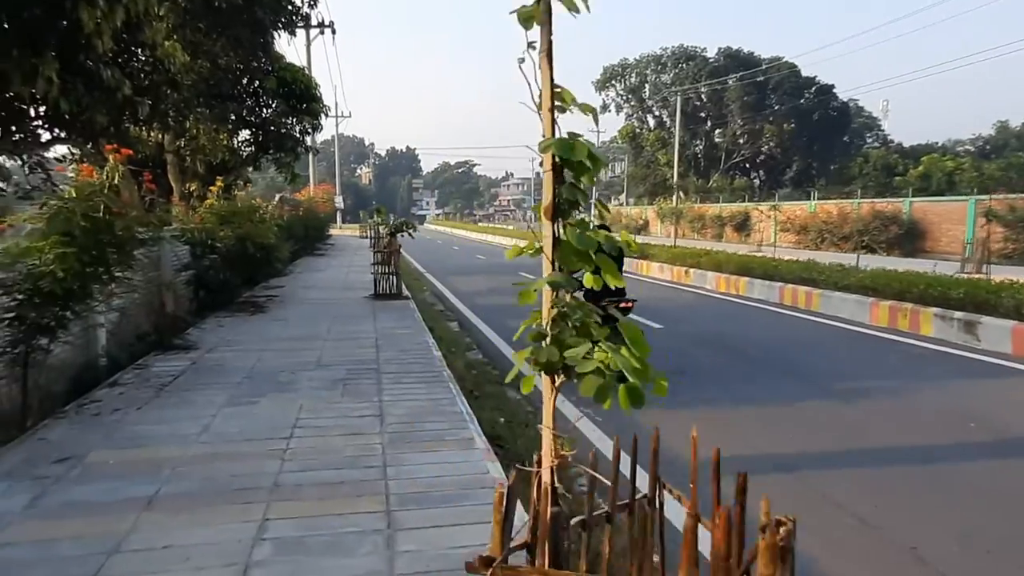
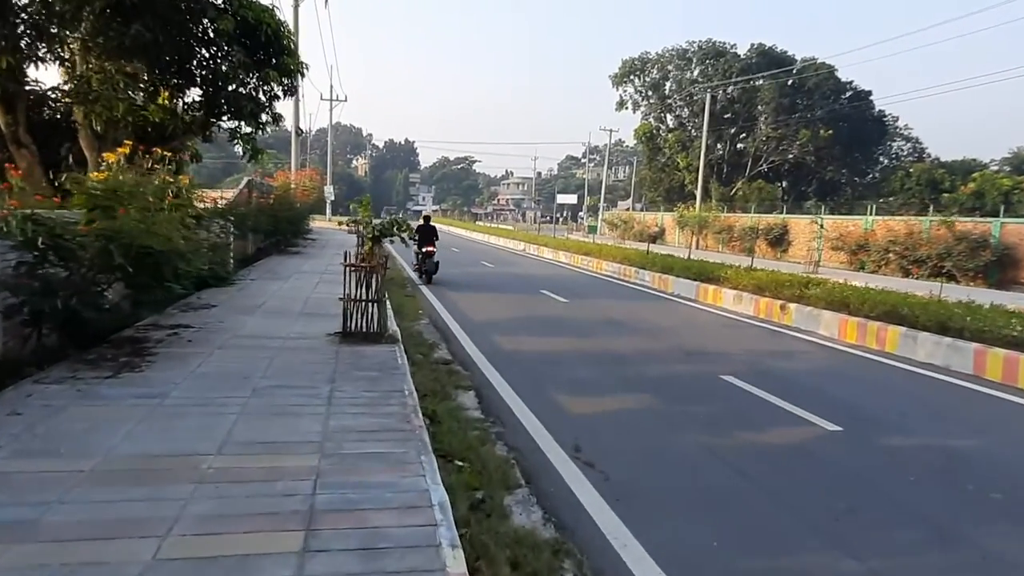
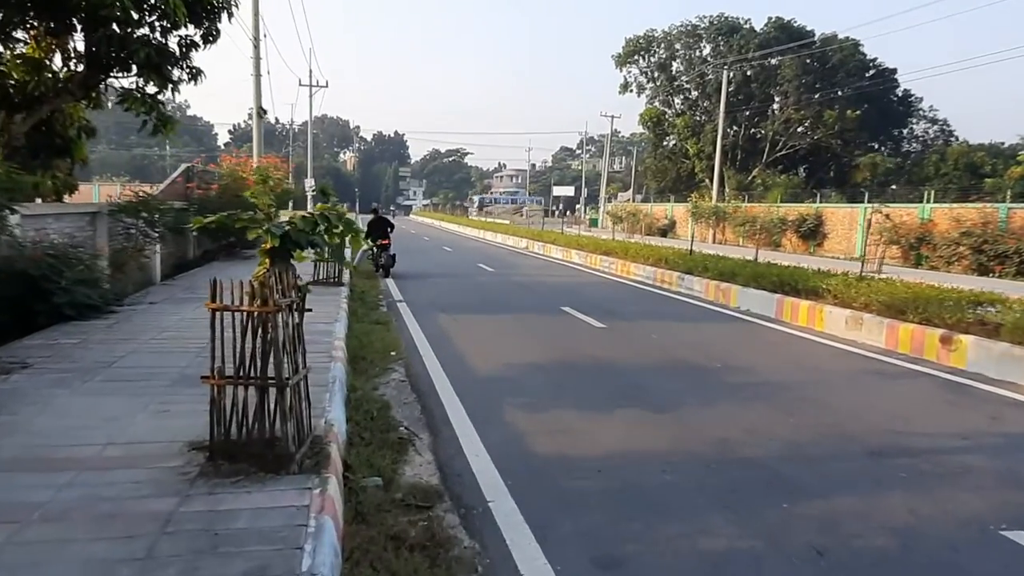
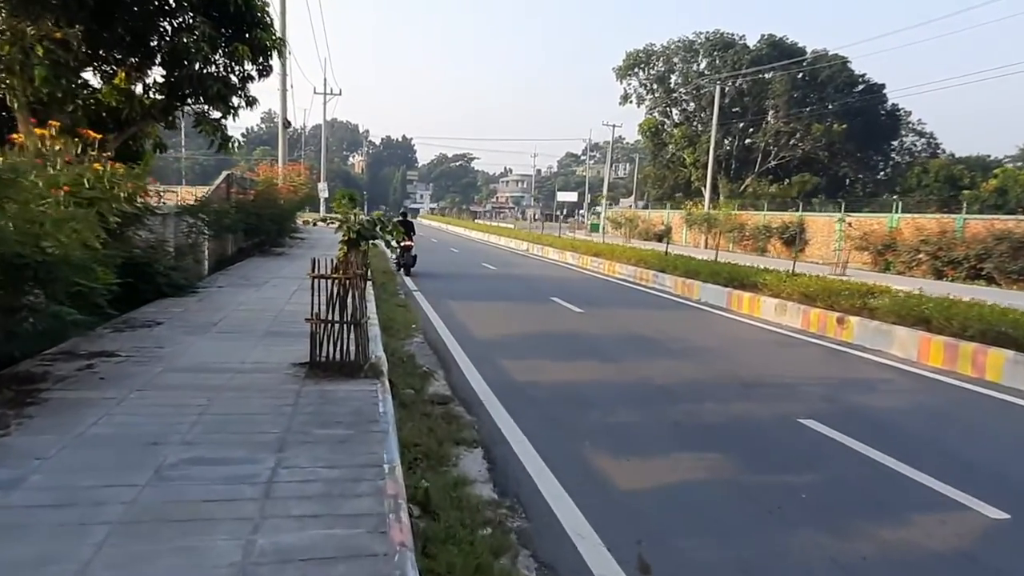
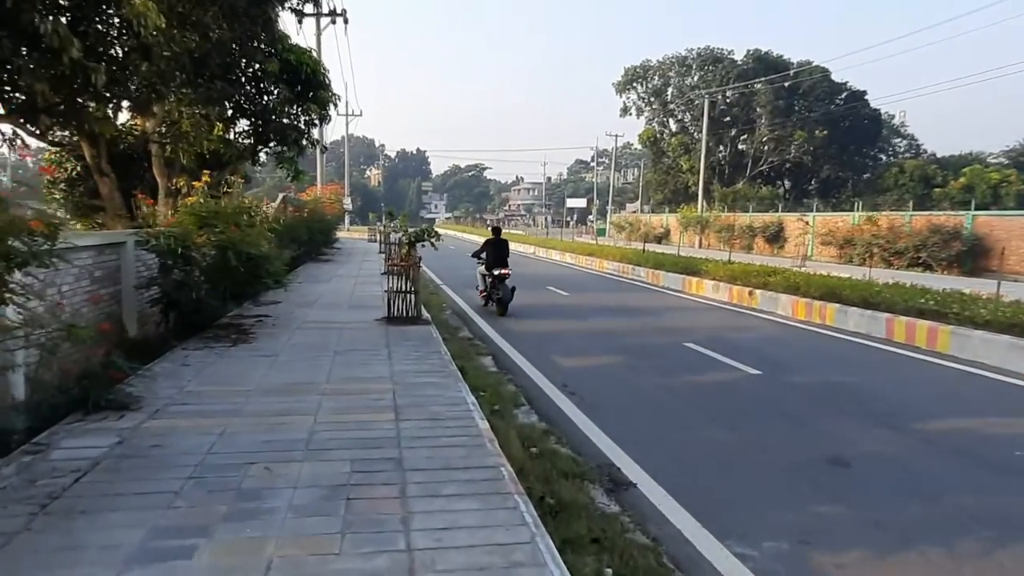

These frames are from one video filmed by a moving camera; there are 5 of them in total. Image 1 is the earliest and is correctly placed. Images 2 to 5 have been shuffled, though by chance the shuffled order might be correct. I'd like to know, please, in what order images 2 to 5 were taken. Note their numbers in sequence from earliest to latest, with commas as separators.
5, 2, 4, 3
